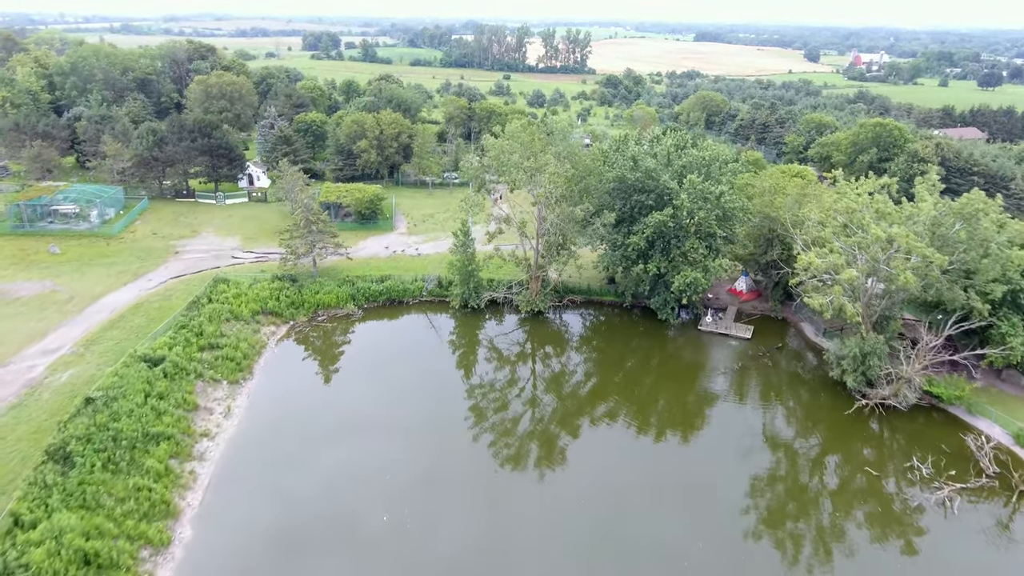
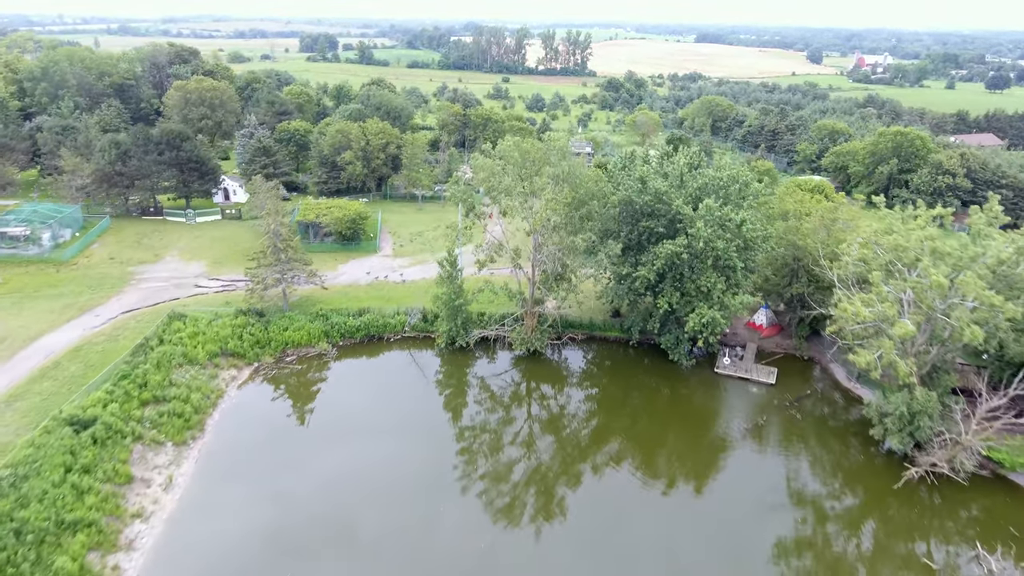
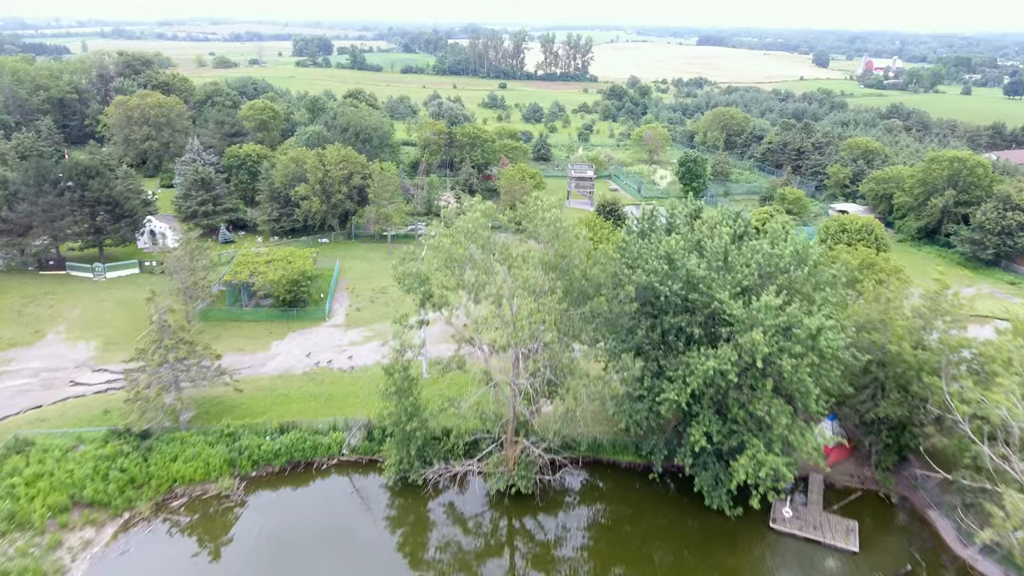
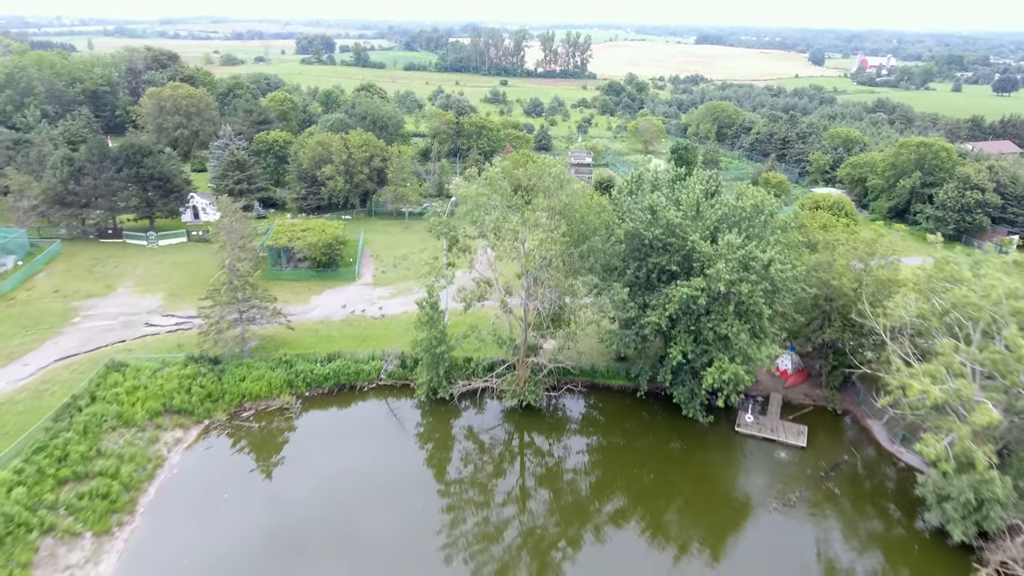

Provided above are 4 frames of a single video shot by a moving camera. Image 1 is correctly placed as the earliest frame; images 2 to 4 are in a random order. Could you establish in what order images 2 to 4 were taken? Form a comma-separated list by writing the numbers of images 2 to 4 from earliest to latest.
2, 4, 3
